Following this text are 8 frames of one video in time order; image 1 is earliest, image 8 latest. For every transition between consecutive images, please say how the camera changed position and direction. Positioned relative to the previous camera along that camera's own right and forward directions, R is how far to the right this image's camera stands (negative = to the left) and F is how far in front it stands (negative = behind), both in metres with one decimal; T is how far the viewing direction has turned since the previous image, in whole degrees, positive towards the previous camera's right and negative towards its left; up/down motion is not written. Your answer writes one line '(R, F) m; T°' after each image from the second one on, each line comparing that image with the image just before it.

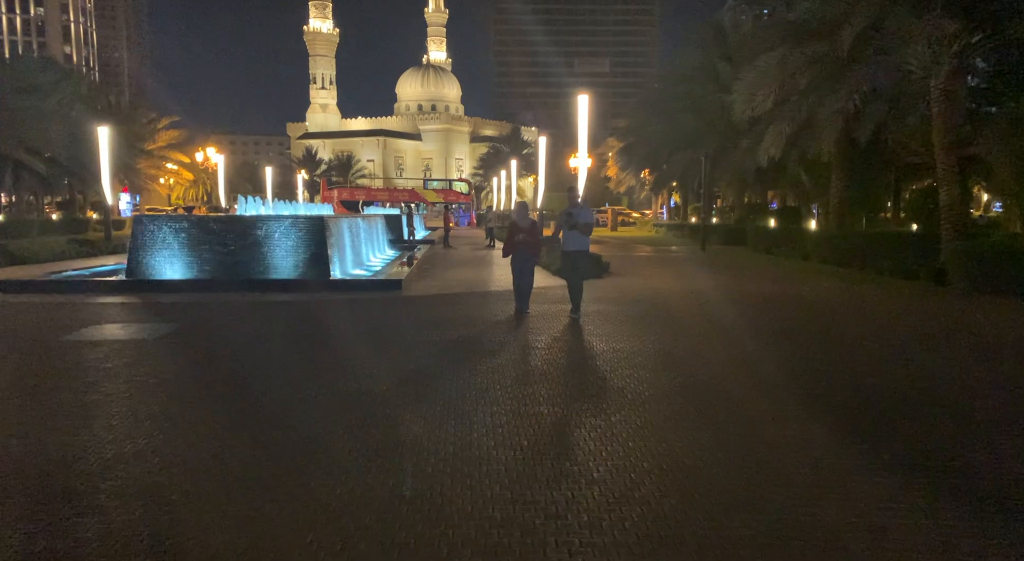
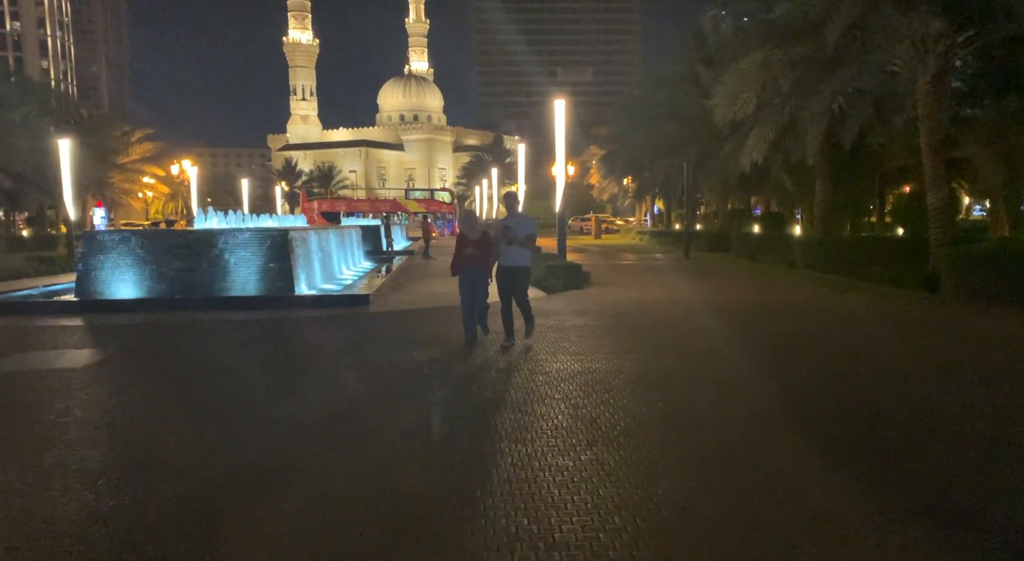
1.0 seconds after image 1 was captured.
(+0.2, +0.7) m; +1°
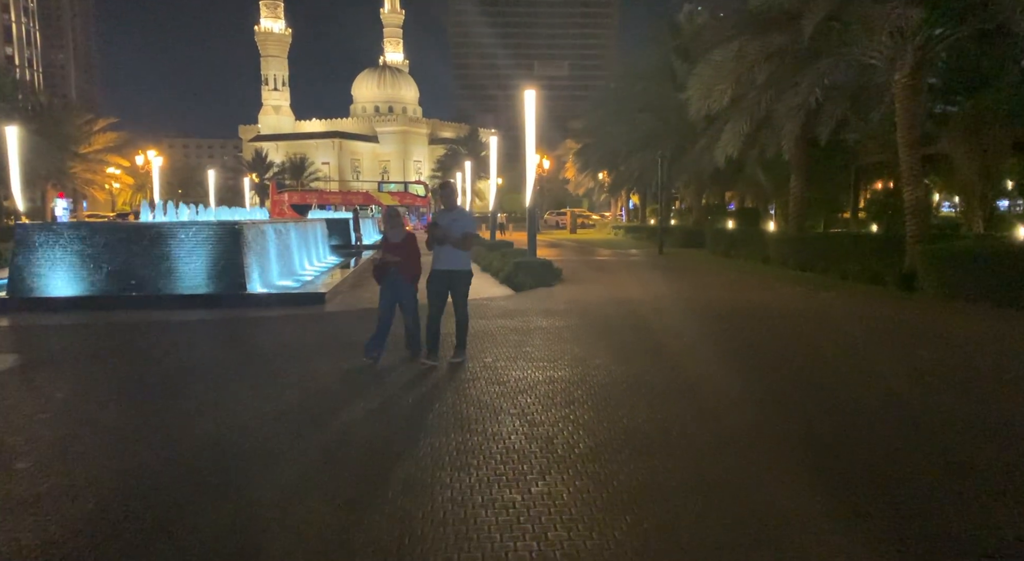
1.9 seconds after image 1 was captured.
(+0.2, +0.6) m; +2°
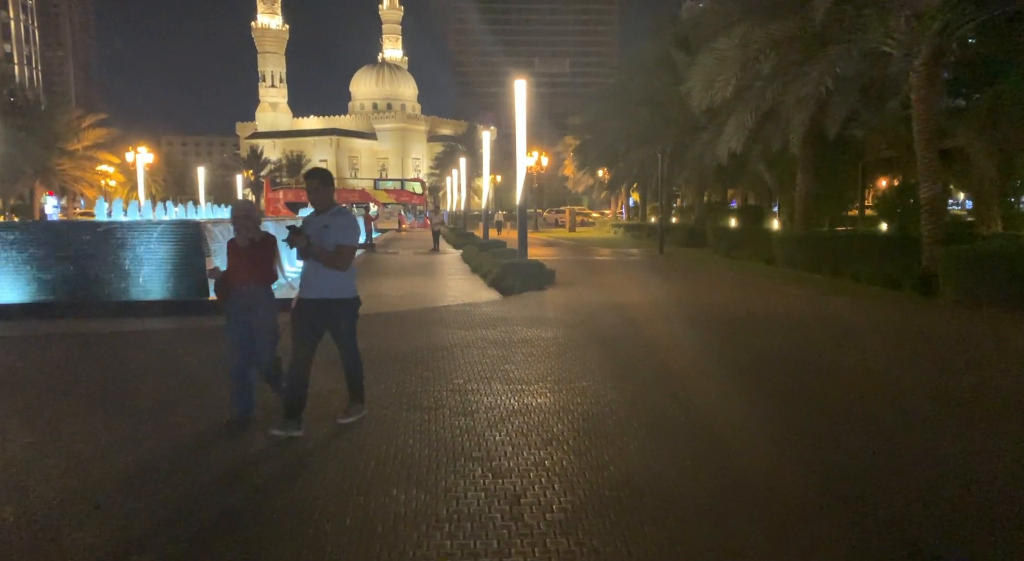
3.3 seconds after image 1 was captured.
(+0.2, +1.0) m; 0°
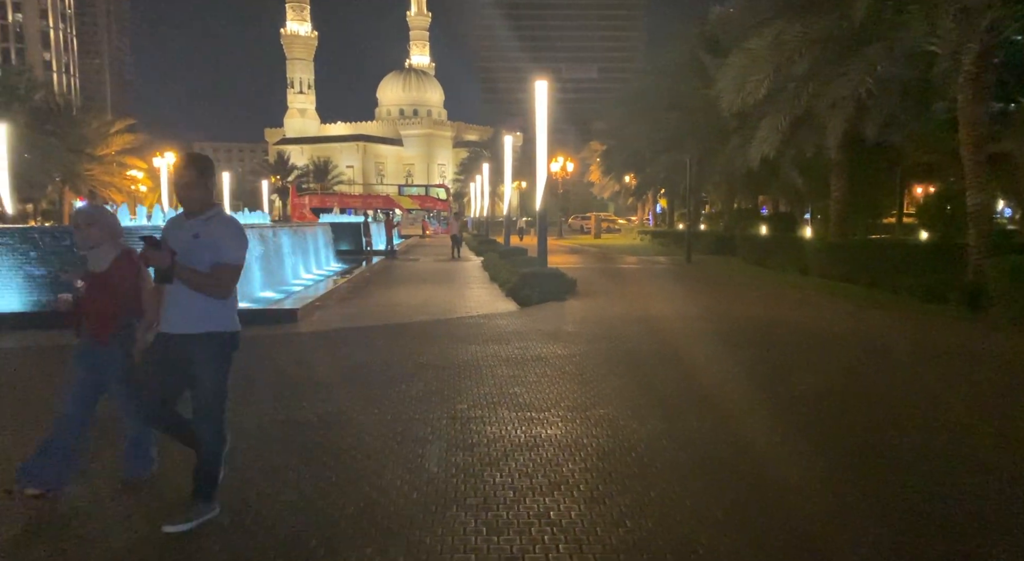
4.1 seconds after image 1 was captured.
(+0.1, +0.6) m; -2°
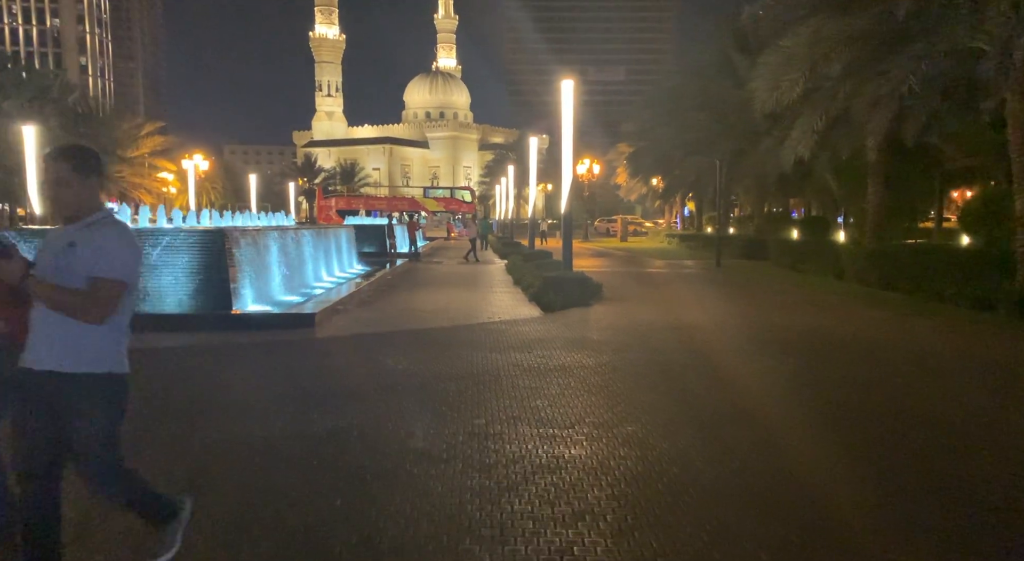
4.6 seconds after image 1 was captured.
(0.0, +0.4) m; -2°
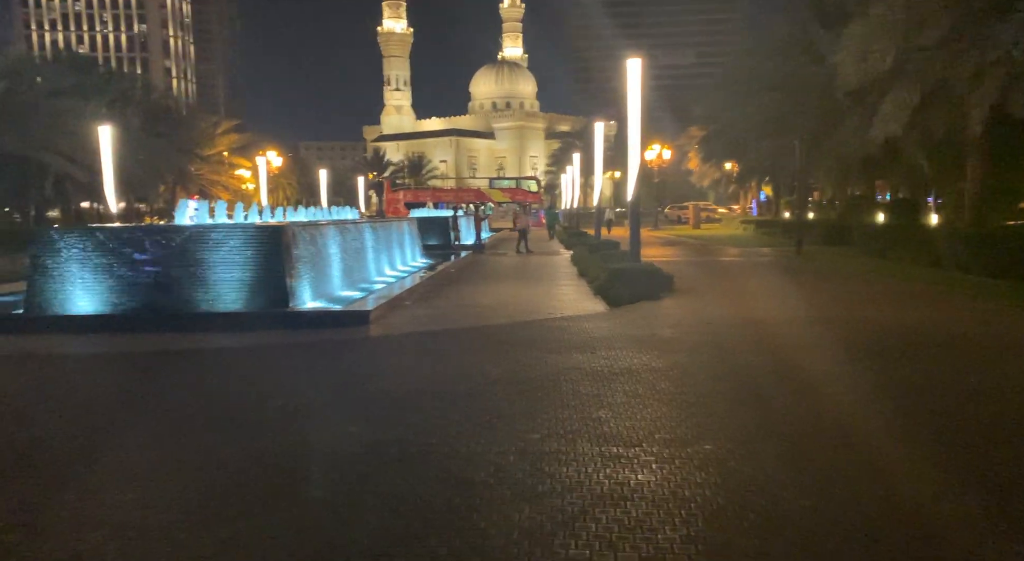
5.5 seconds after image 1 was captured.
(+0.1, +0.6) m; -5°
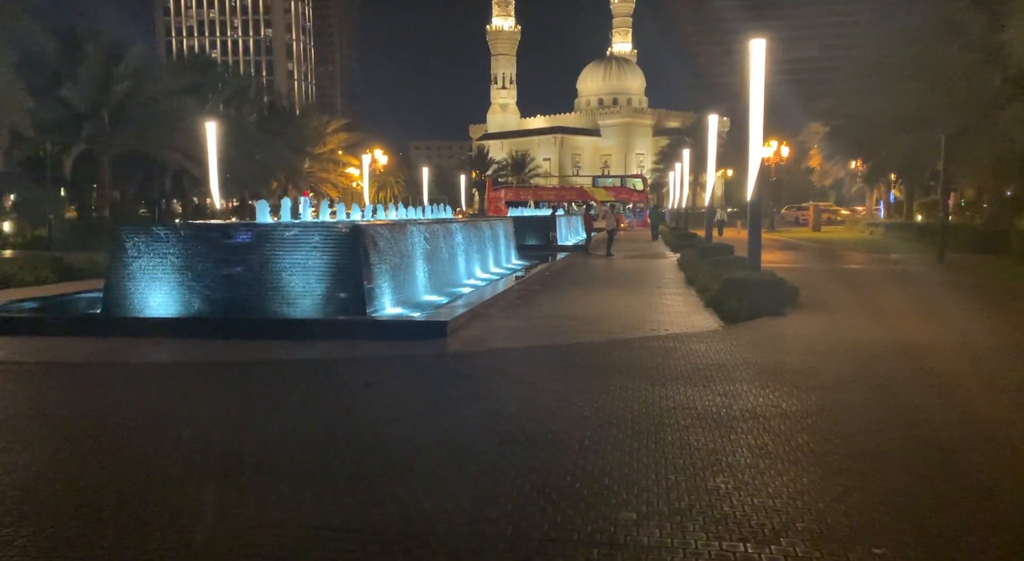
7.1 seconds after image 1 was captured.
(+0.1, +1.2) m; -8°
